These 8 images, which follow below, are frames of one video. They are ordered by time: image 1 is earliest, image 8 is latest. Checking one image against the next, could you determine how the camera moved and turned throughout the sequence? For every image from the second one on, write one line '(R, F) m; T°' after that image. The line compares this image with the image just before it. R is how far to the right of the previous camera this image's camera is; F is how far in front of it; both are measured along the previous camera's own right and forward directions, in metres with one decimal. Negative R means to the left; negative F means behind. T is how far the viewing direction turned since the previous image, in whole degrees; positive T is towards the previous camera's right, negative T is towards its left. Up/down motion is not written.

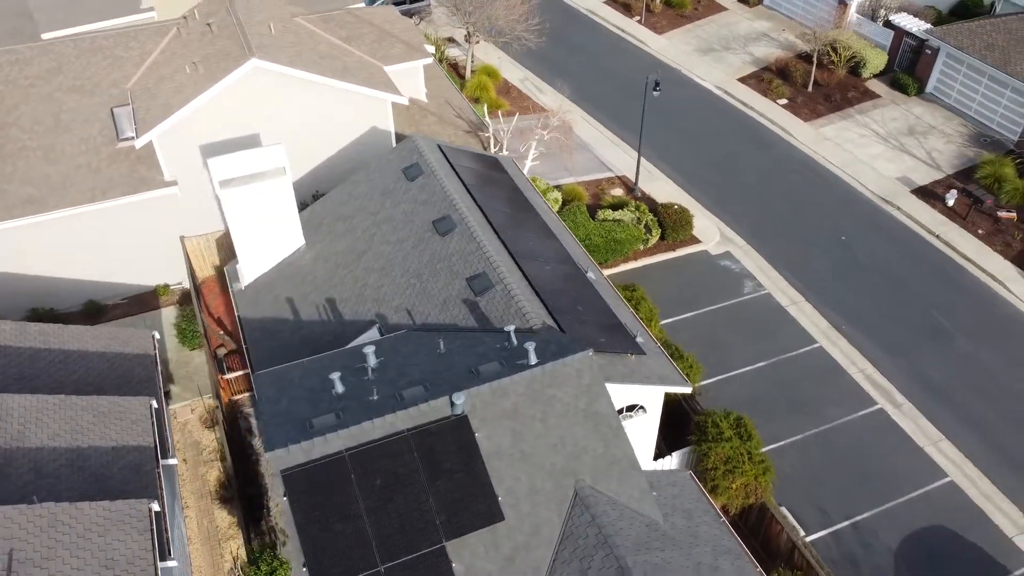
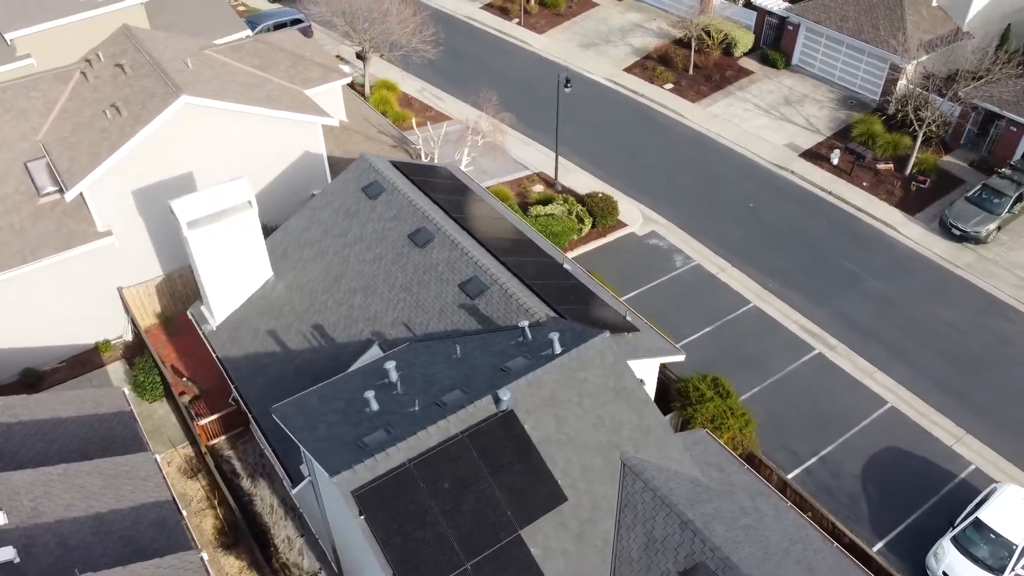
(-2.5, -0.5) m; +9°
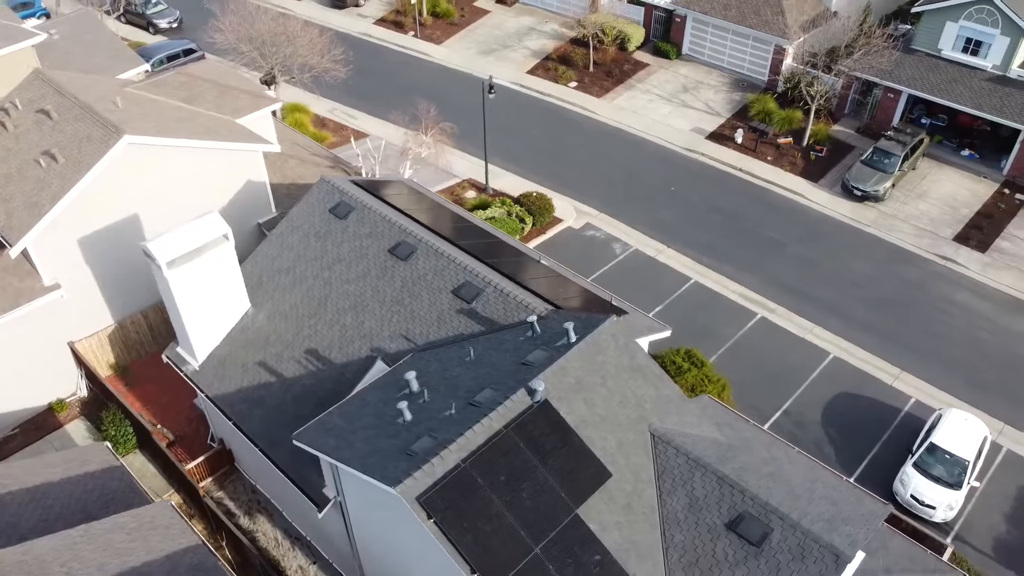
(-2.3, -0.5) m; +8°
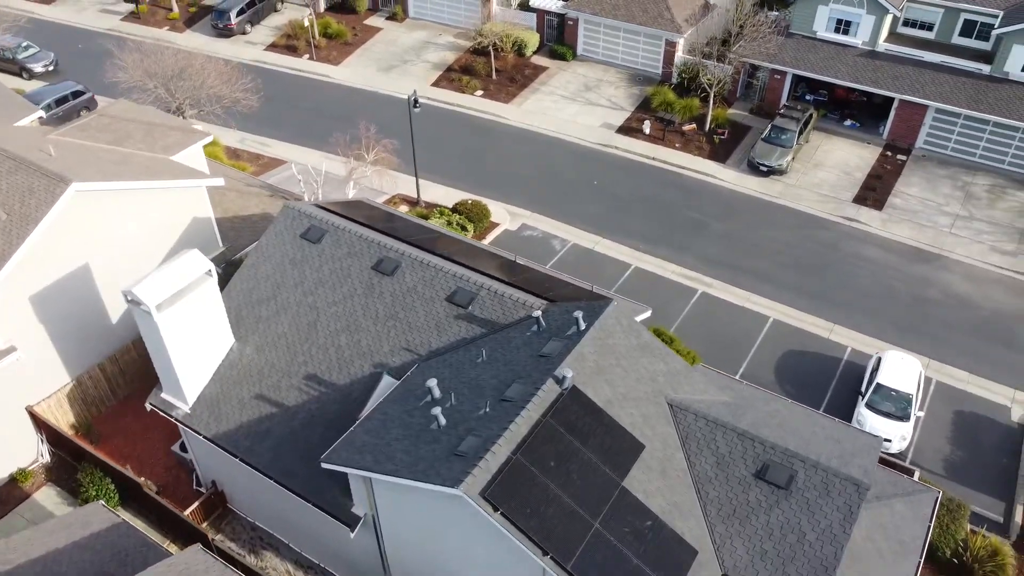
(-2.4, -0.5) m; +8°
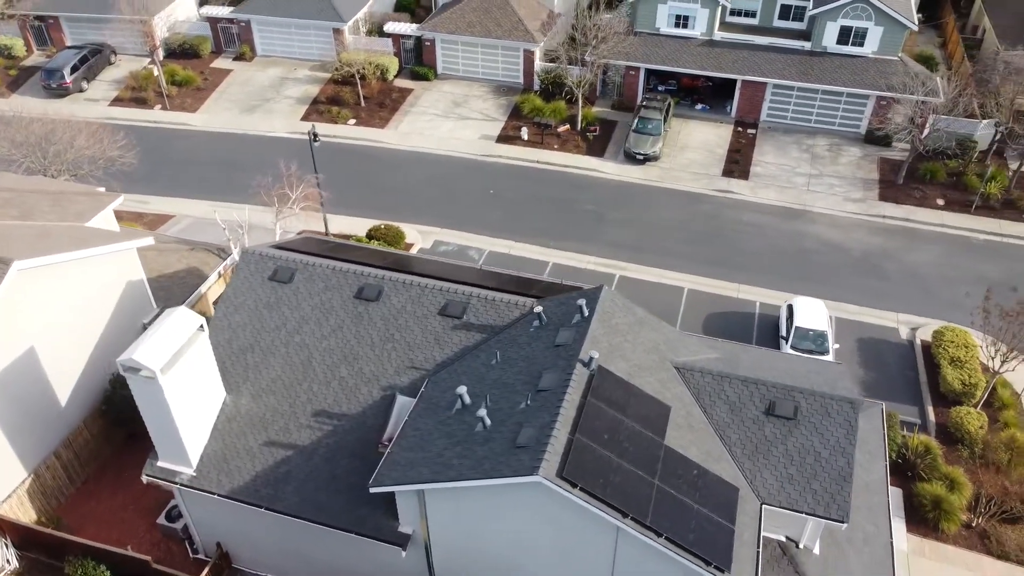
(-3.5, -0.6) m; +12°
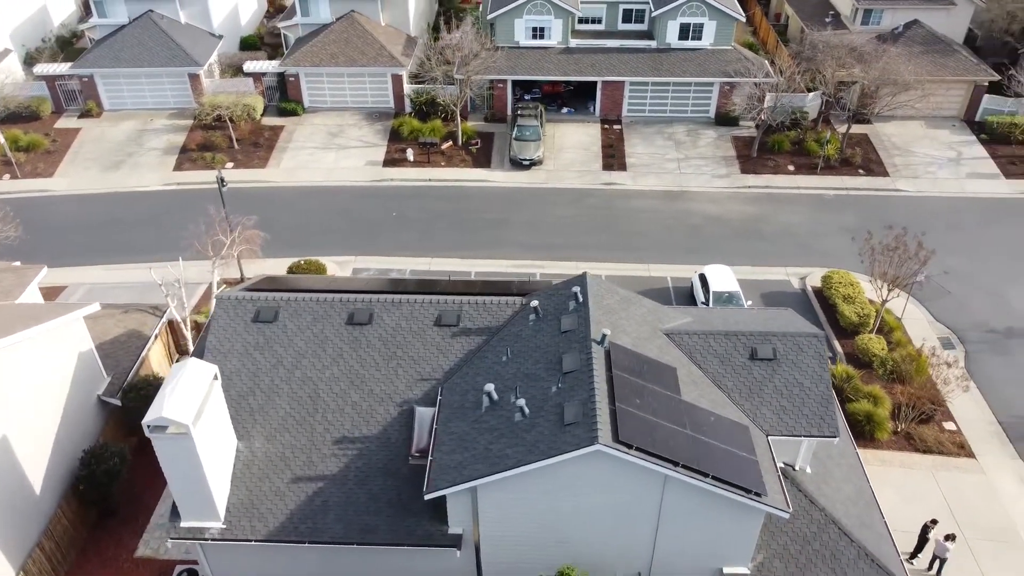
(-3.7, -0.8) m; +12°
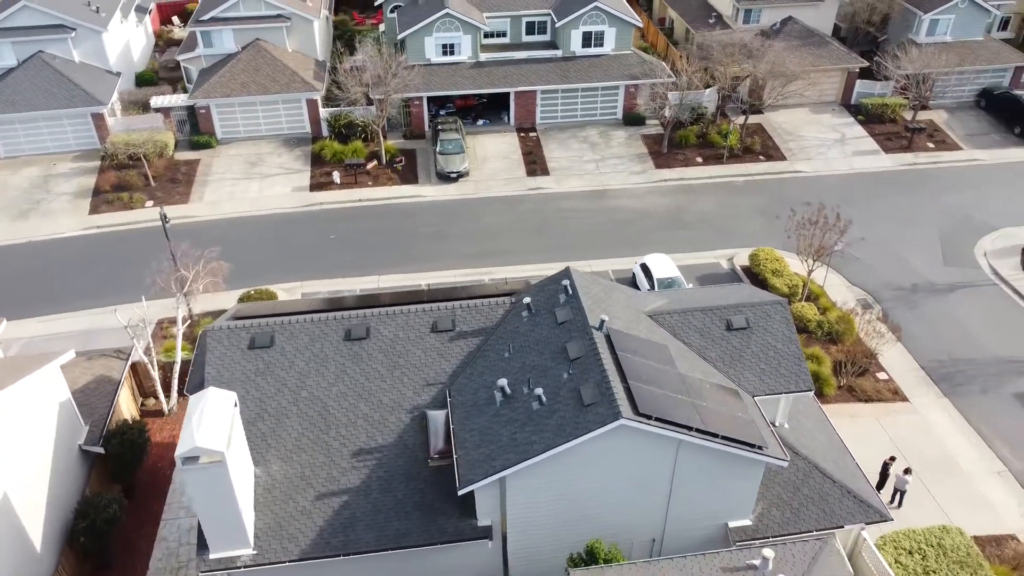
(-2.5, -0.8) m; +8°
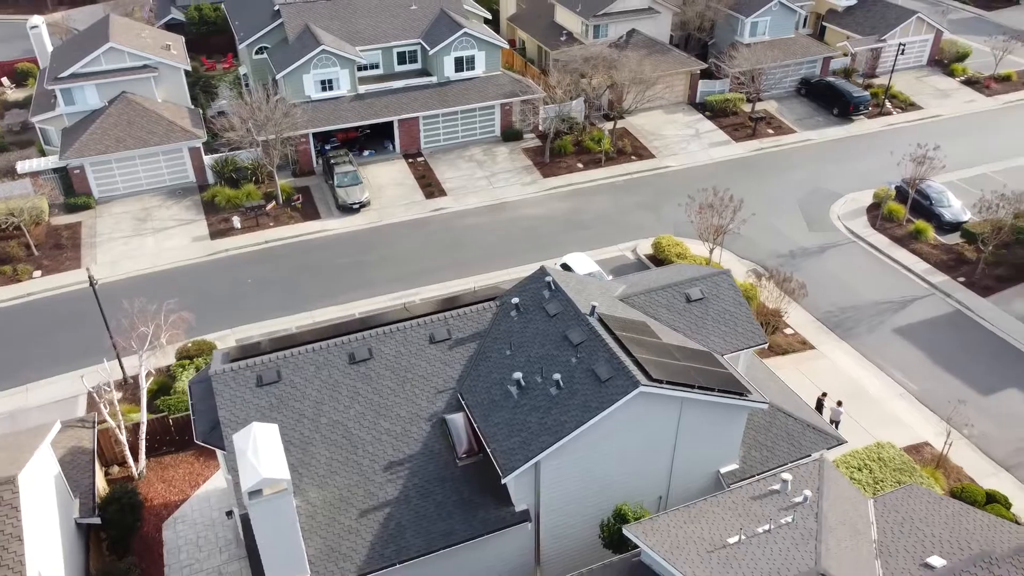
(-3.9, -1.1) m; +12°
